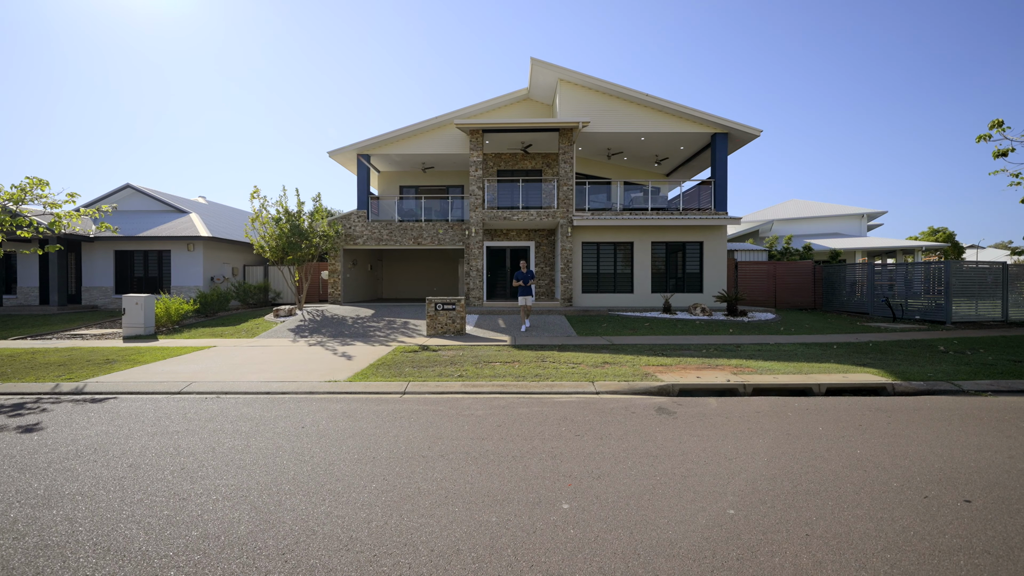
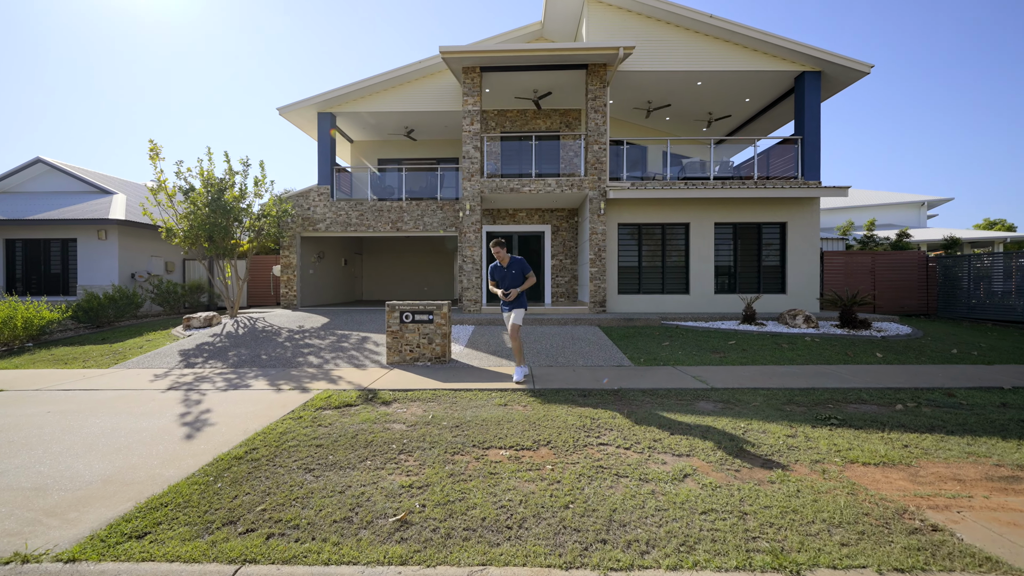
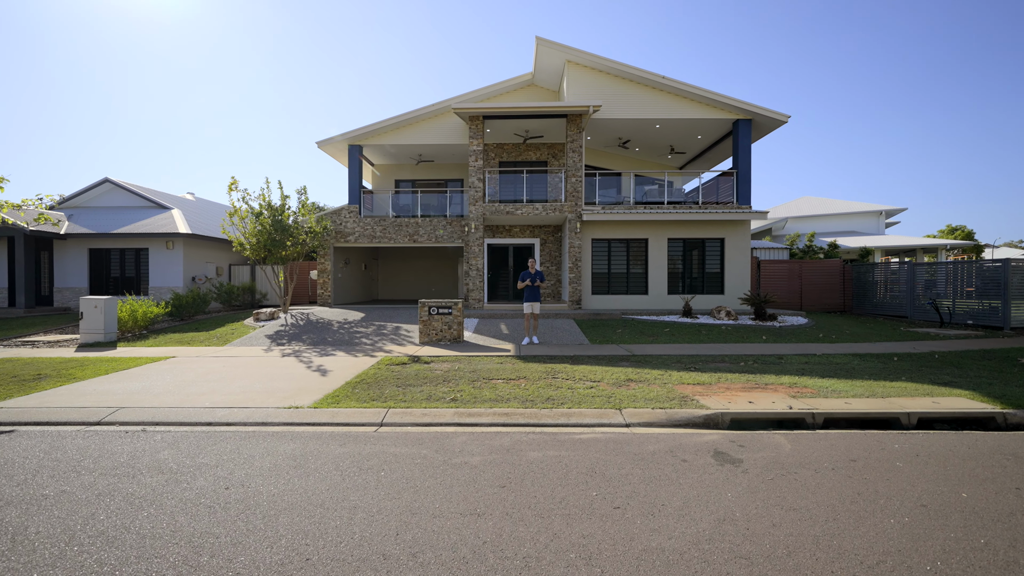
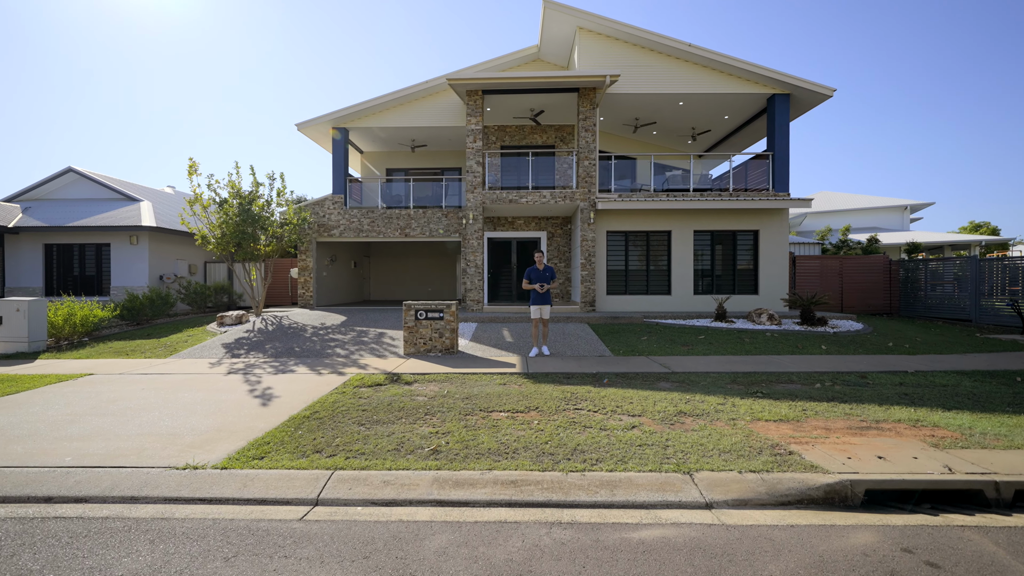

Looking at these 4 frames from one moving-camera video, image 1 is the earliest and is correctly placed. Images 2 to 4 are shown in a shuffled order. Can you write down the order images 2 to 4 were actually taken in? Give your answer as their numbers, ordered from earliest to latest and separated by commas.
3, 4, 2
